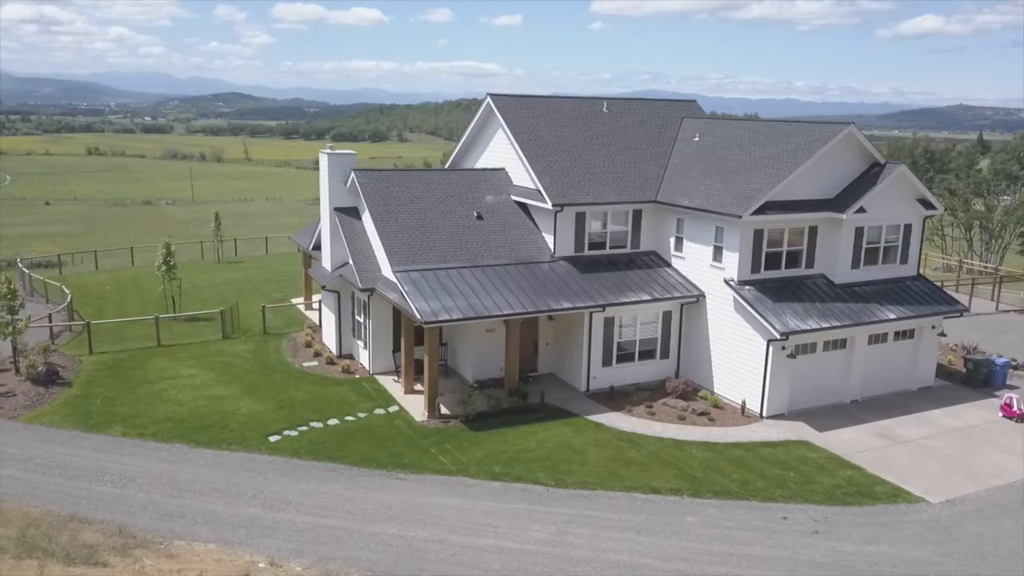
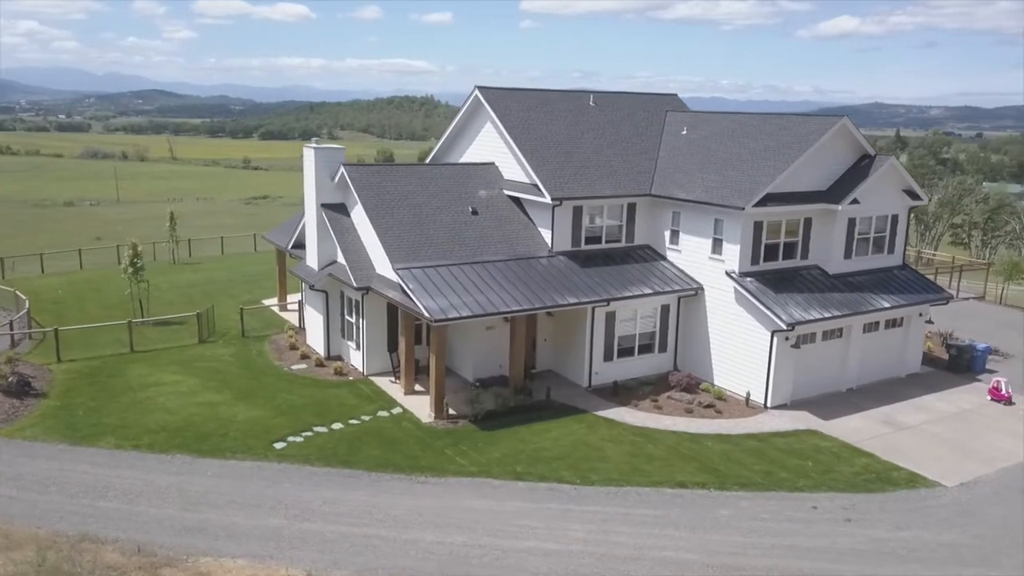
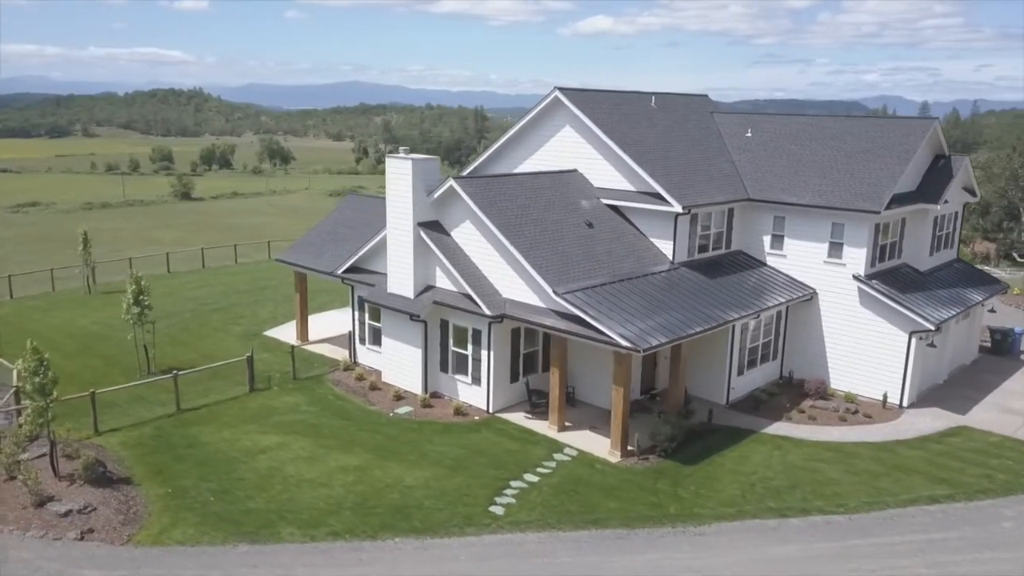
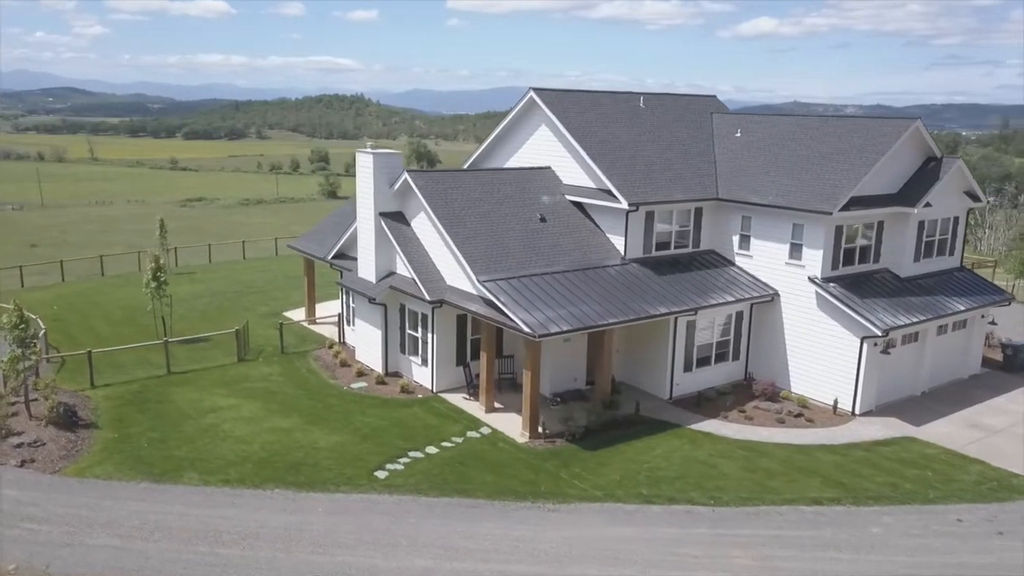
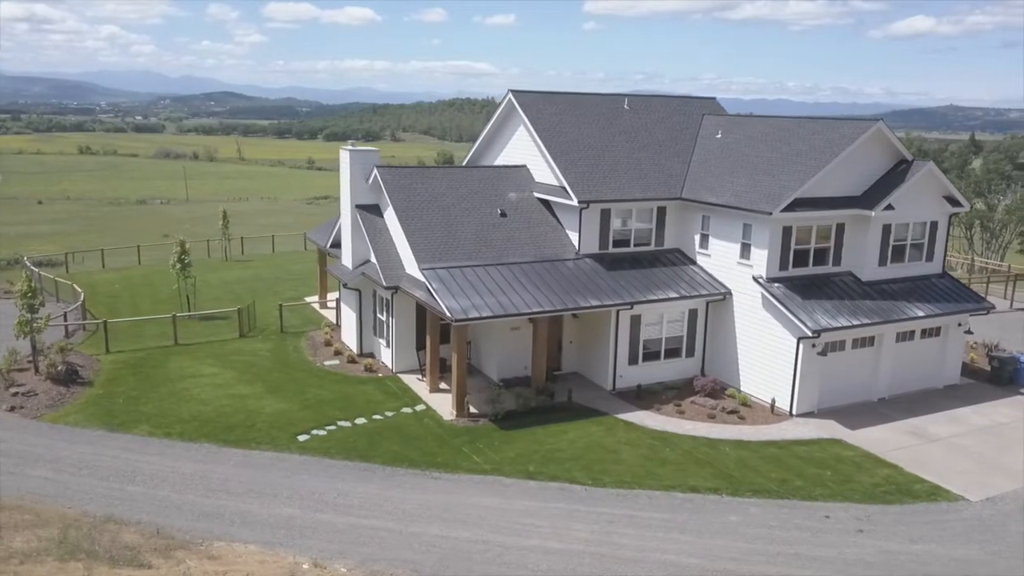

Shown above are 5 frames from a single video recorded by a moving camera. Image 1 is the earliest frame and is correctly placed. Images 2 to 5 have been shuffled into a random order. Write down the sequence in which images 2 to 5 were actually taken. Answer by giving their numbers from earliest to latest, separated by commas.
5, 2, 4, 3
